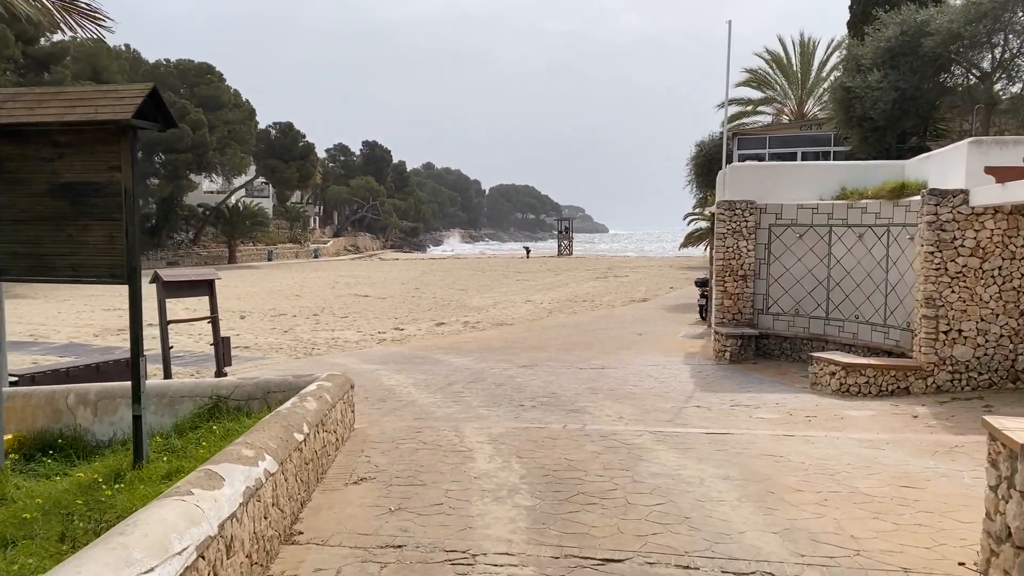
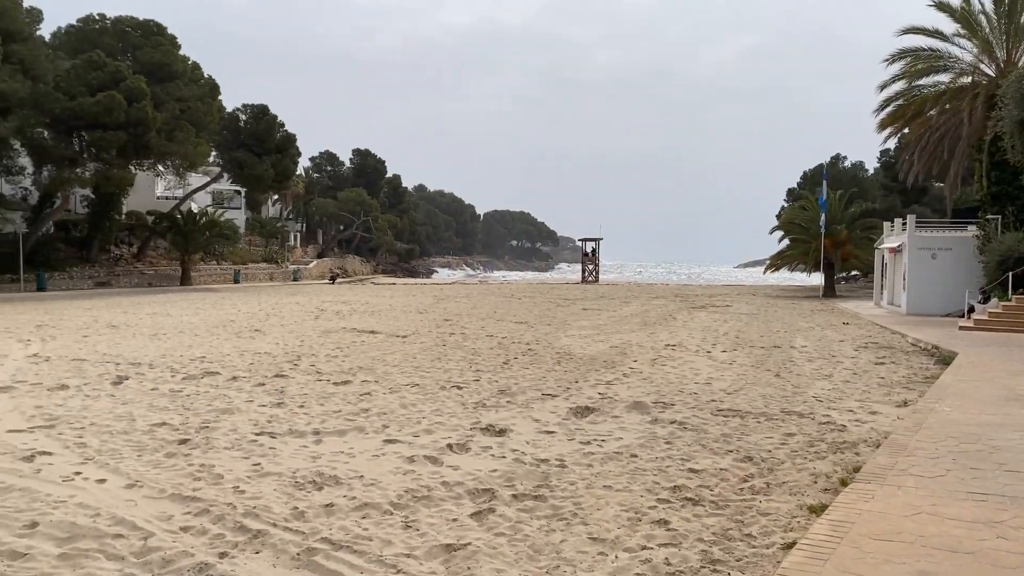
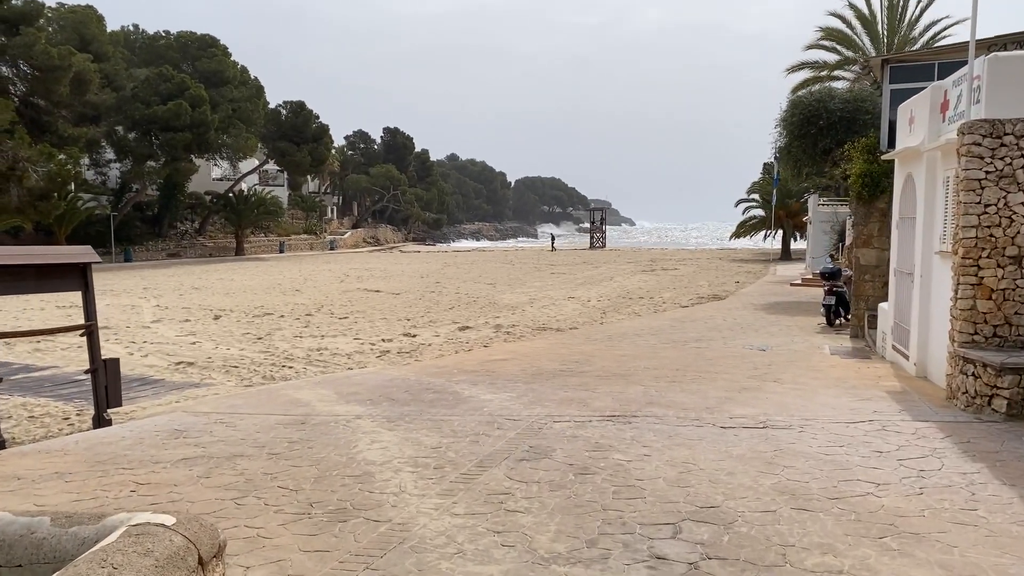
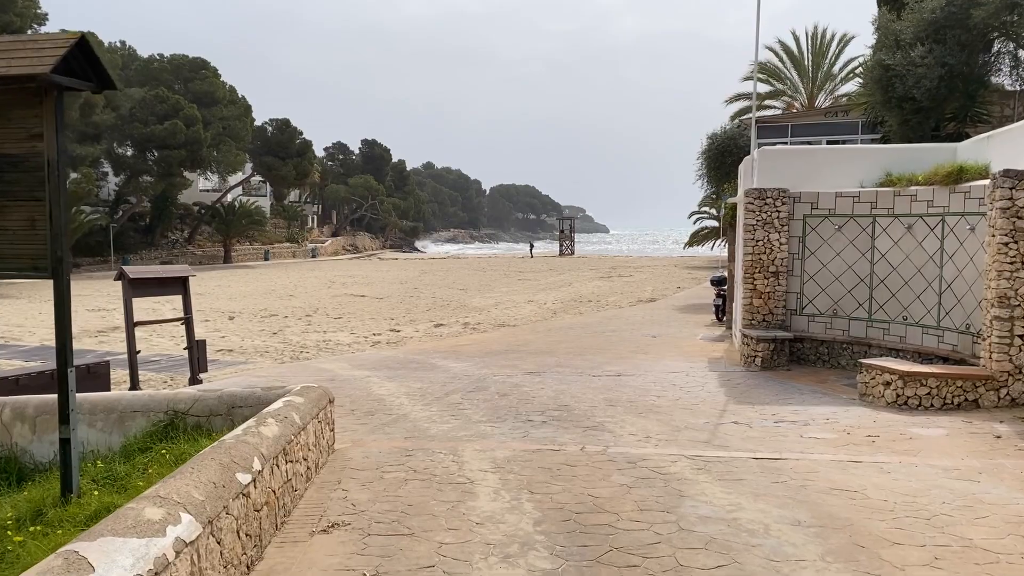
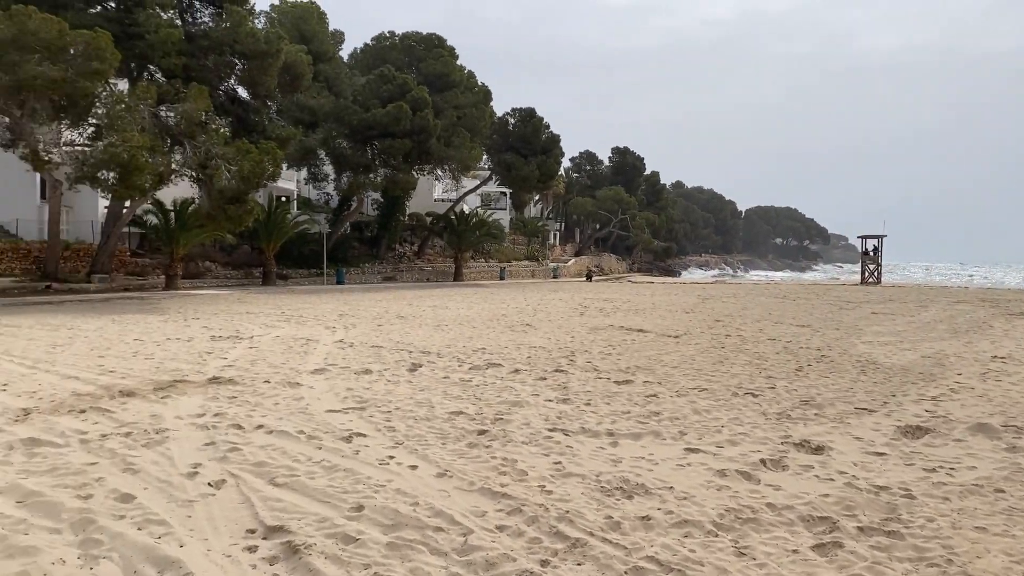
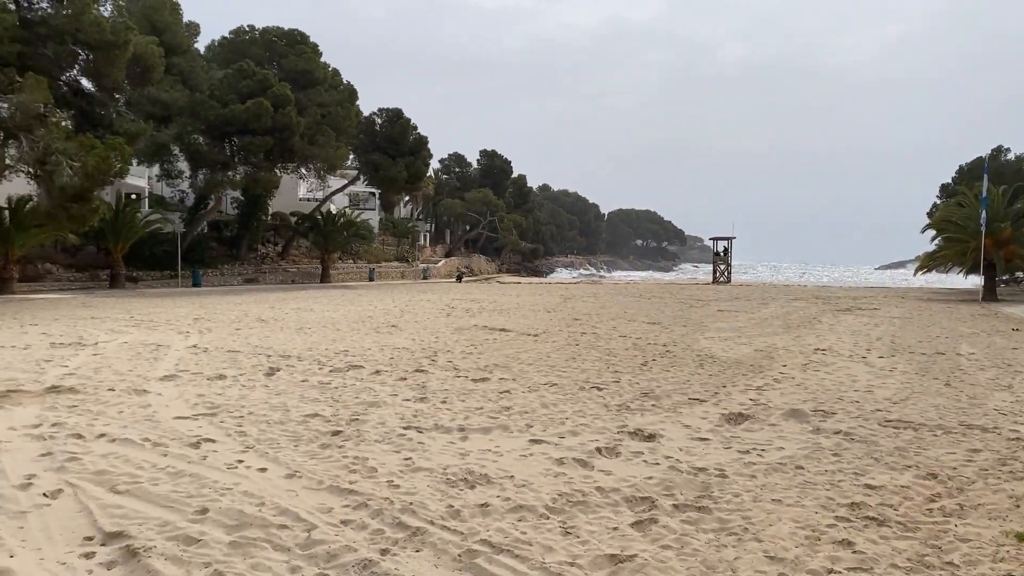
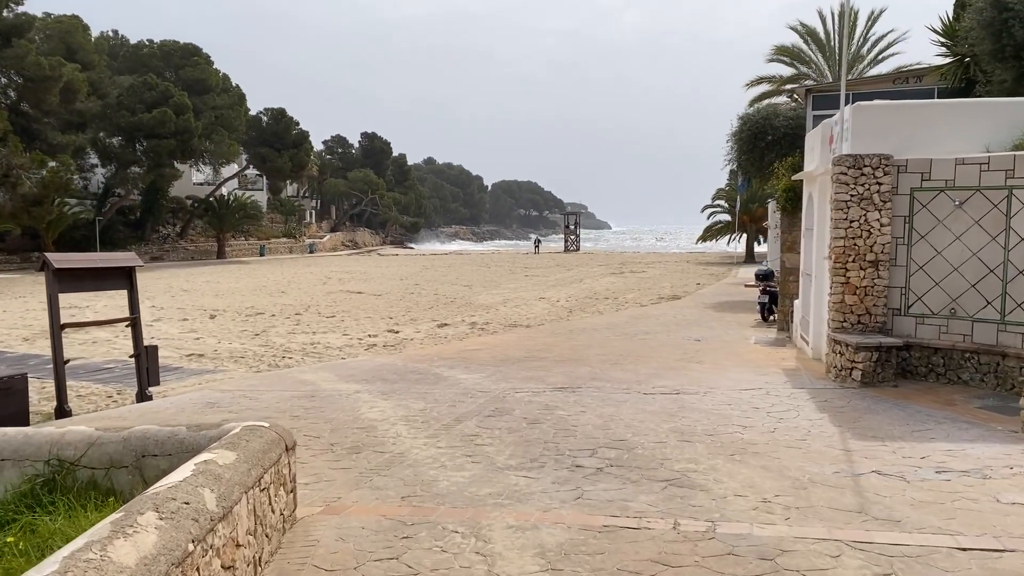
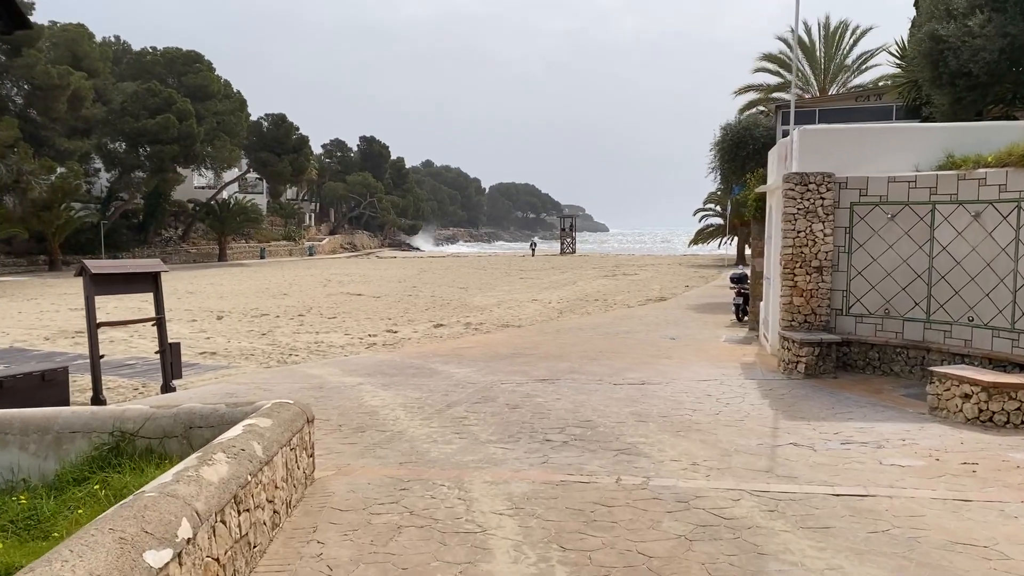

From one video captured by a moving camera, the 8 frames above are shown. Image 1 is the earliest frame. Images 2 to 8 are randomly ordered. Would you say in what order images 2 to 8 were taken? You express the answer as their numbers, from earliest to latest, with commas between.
4, 8, 7, 3, 2, 6, 5
